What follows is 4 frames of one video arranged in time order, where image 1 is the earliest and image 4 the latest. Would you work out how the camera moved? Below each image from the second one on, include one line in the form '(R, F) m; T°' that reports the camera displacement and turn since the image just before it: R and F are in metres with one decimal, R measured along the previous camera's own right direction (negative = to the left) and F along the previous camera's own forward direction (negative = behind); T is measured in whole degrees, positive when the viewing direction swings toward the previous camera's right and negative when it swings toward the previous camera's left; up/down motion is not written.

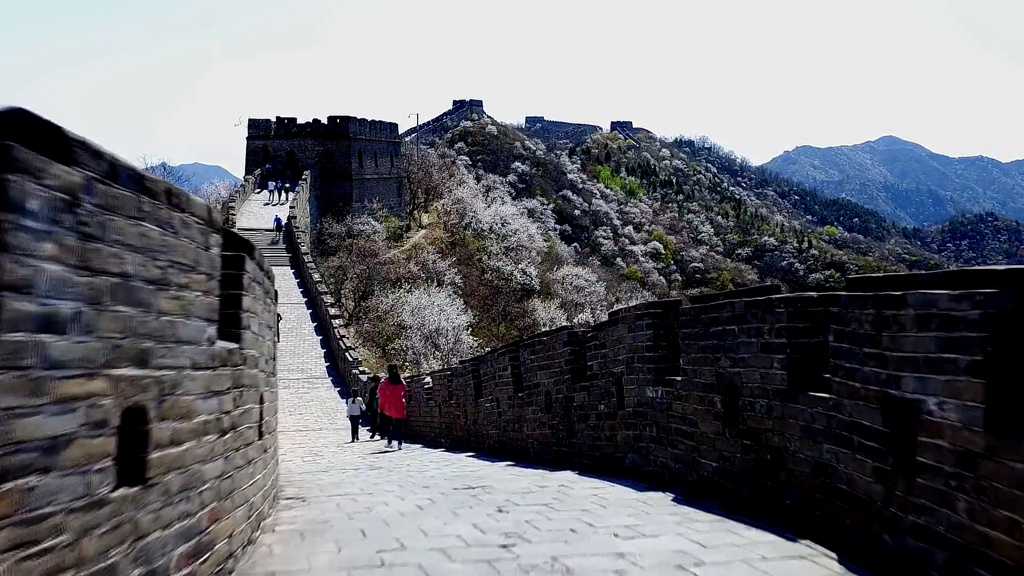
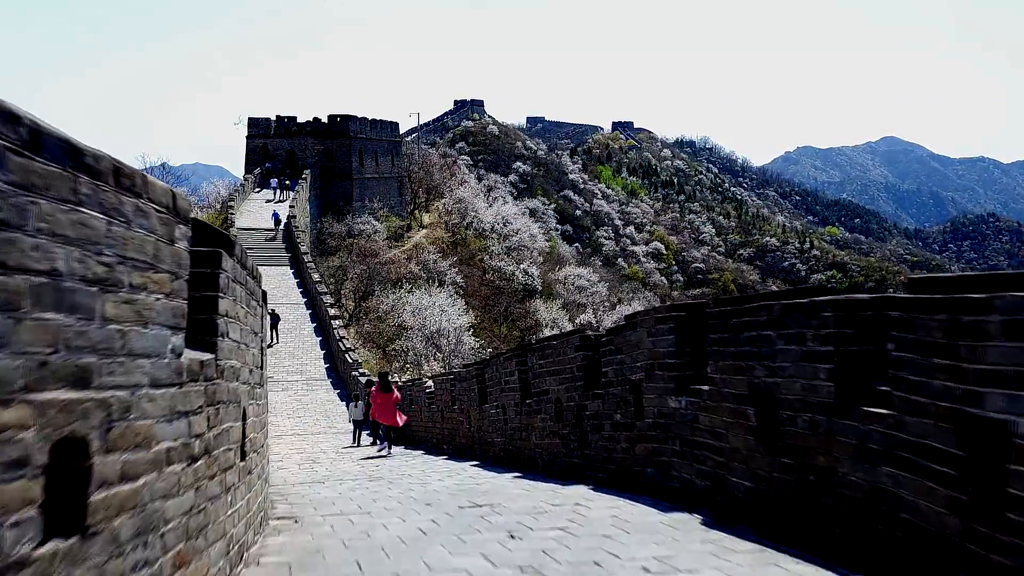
(-0.1, +0.4) m; 0°
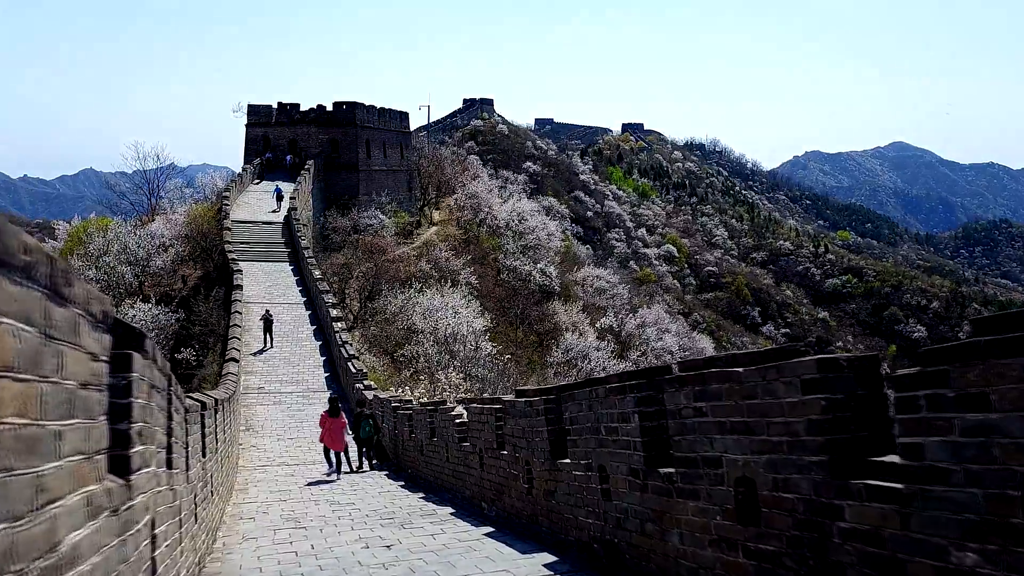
(-0.5, +3.2) m; 0°
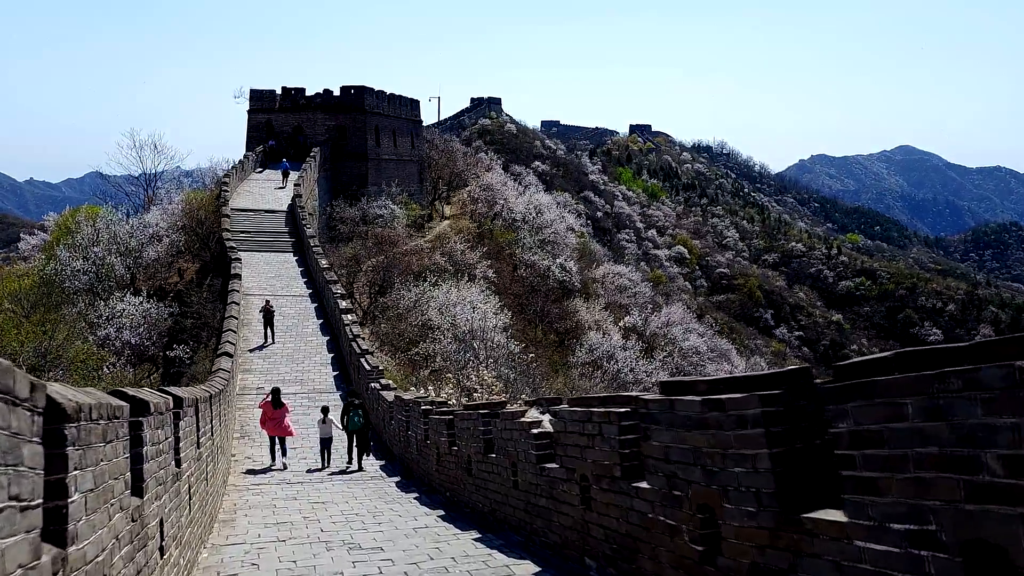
(-0.6, +2.6) m; 0°
